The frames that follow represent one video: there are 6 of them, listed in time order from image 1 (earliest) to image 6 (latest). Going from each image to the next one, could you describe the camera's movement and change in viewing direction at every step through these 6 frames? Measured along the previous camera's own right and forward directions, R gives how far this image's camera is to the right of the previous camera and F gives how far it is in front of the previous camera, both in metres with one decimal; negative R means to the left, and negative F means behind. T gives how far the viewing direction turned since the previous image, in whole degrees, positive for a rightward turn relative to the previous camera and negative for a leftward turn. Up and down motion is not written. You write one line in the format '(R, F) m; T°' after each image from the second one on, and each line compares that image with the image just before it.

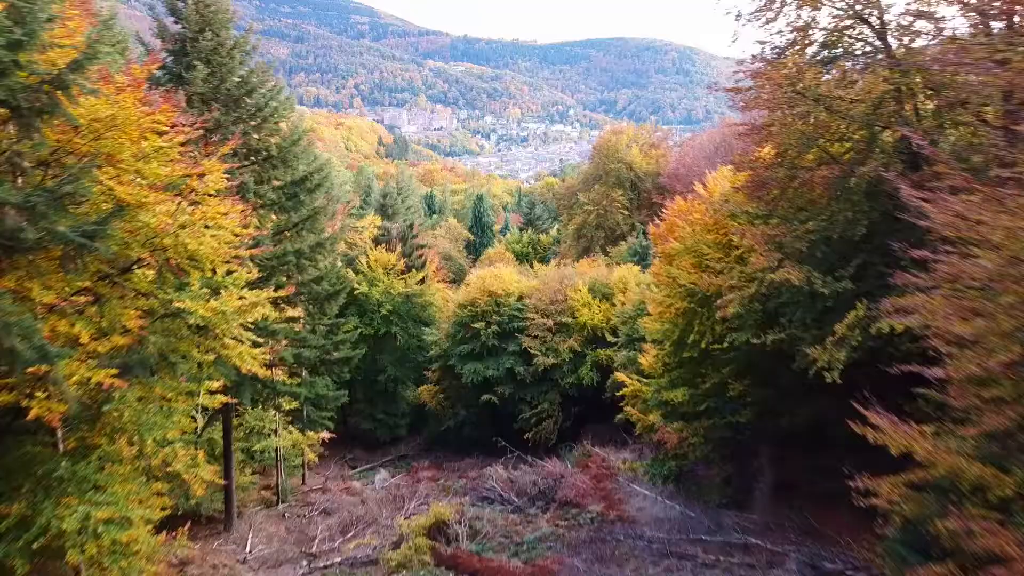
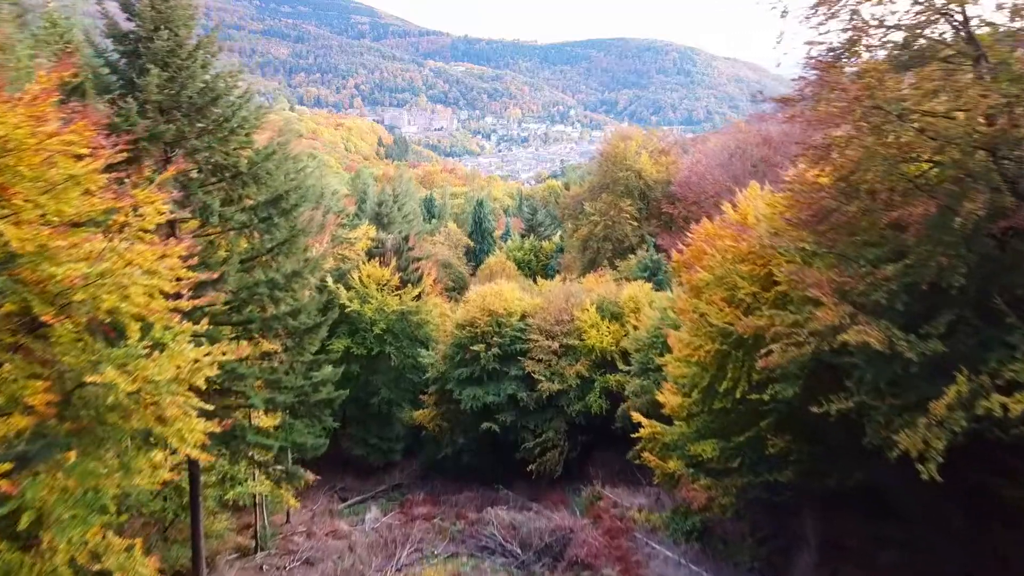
(-0.1, +1.7) m; 0°
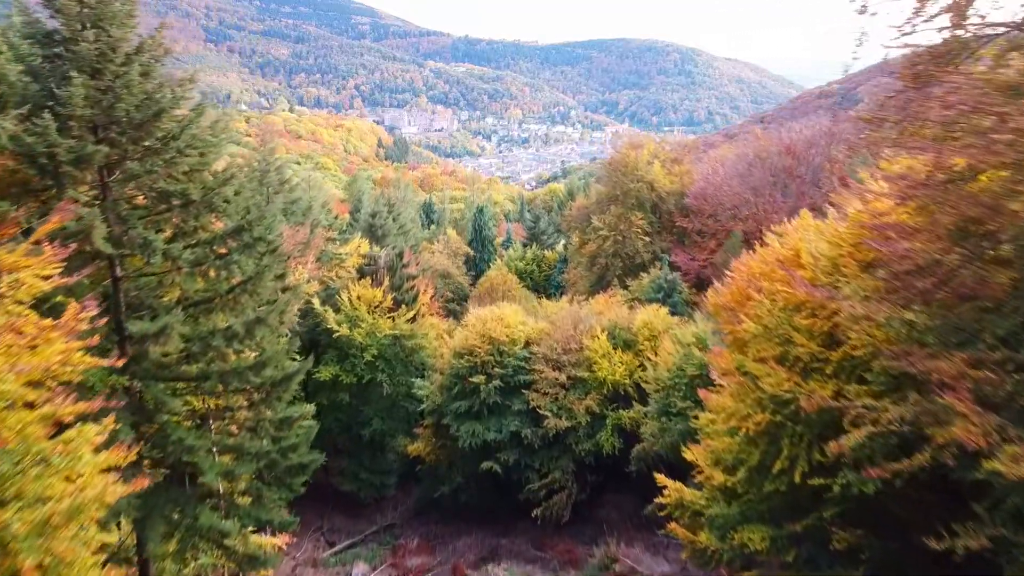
(-0.1, +2.0) m; 0°
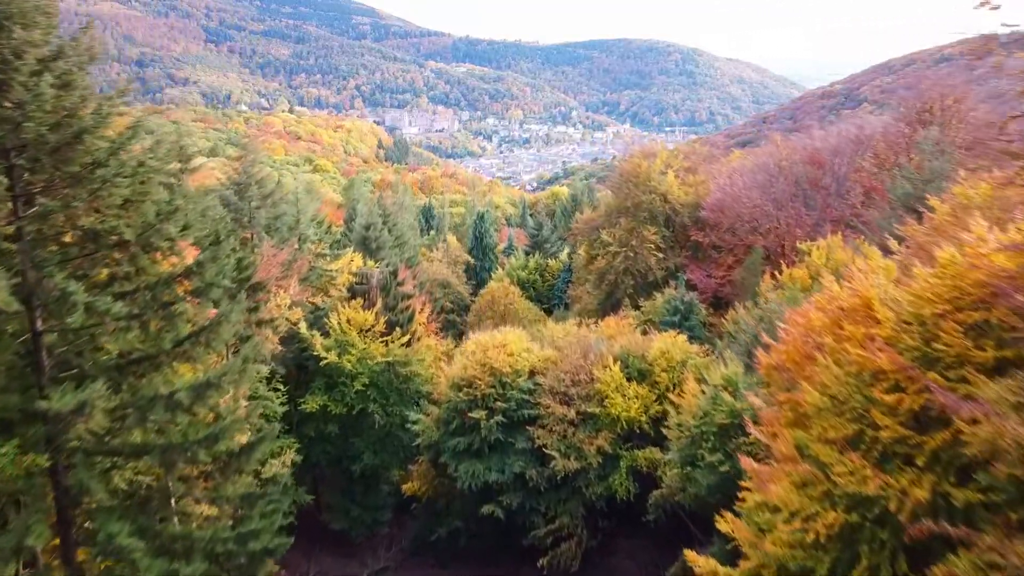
(-0.1, +1.9) m; 0°
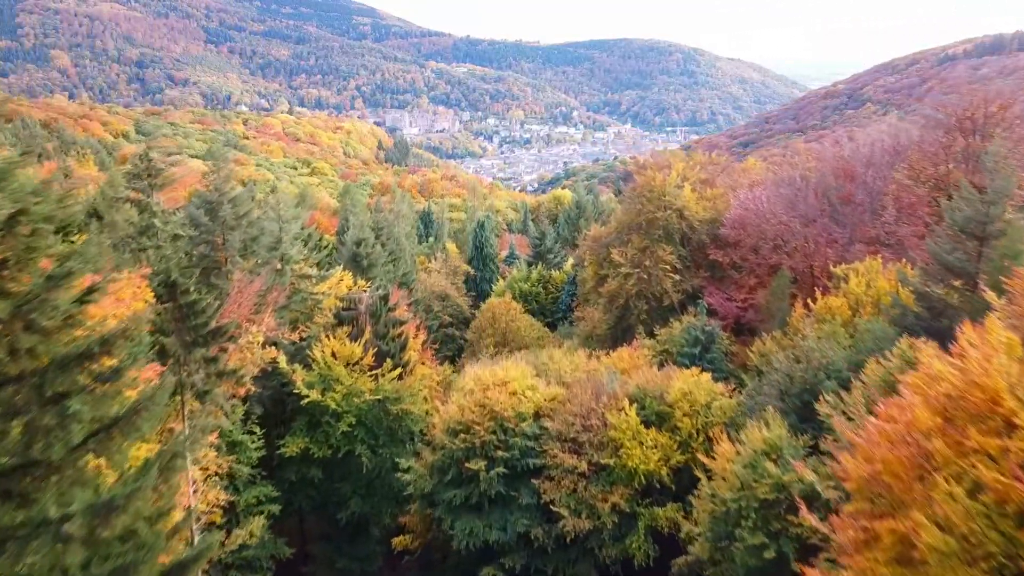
(0.0, +2.1) m; 0°
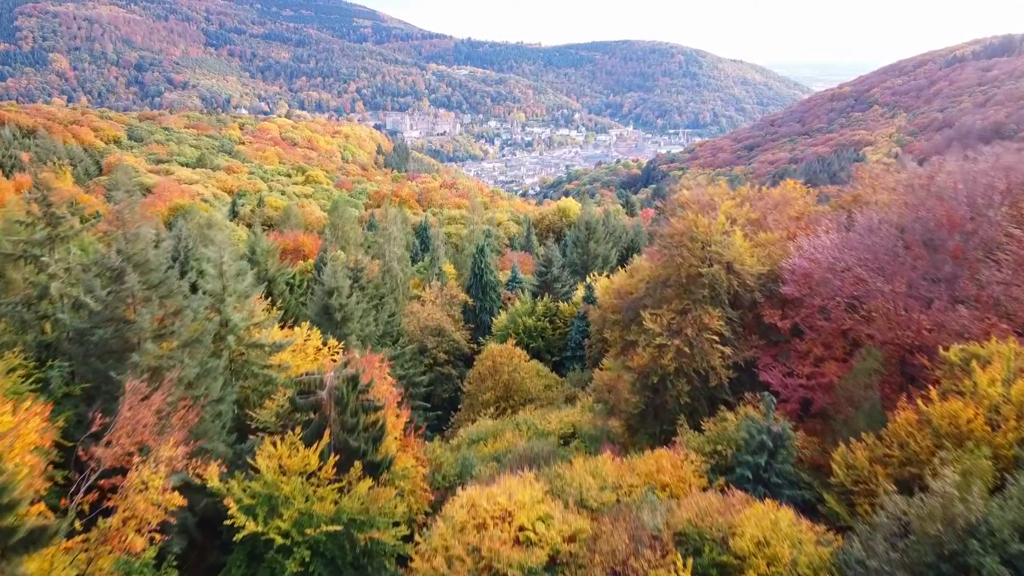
(-0.1, +4.8) m; 0°
